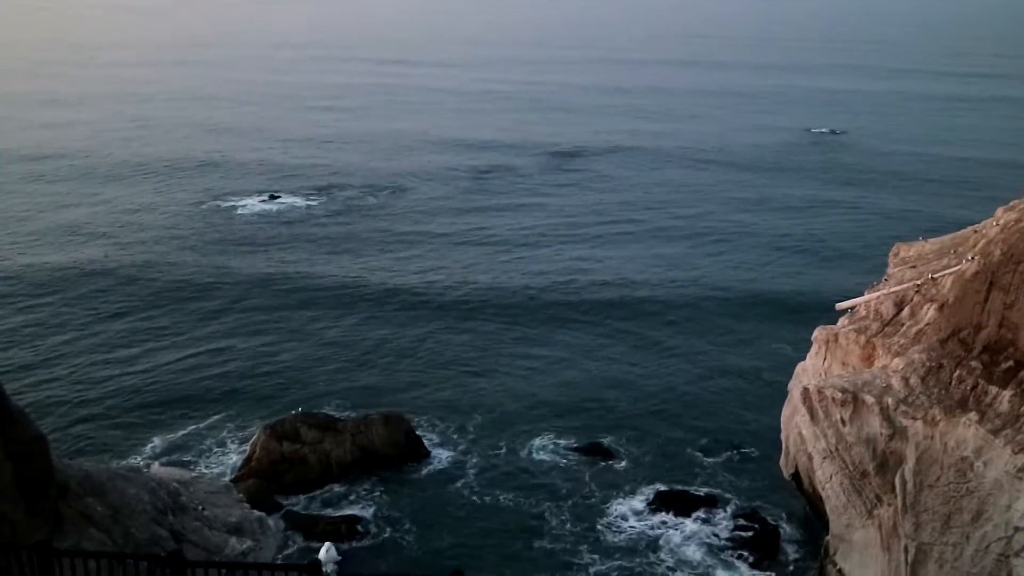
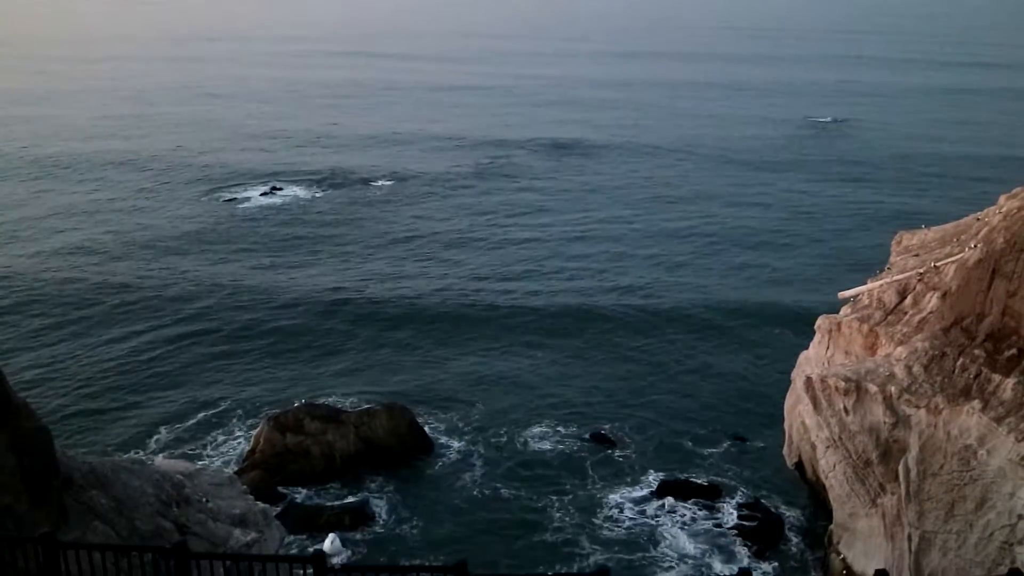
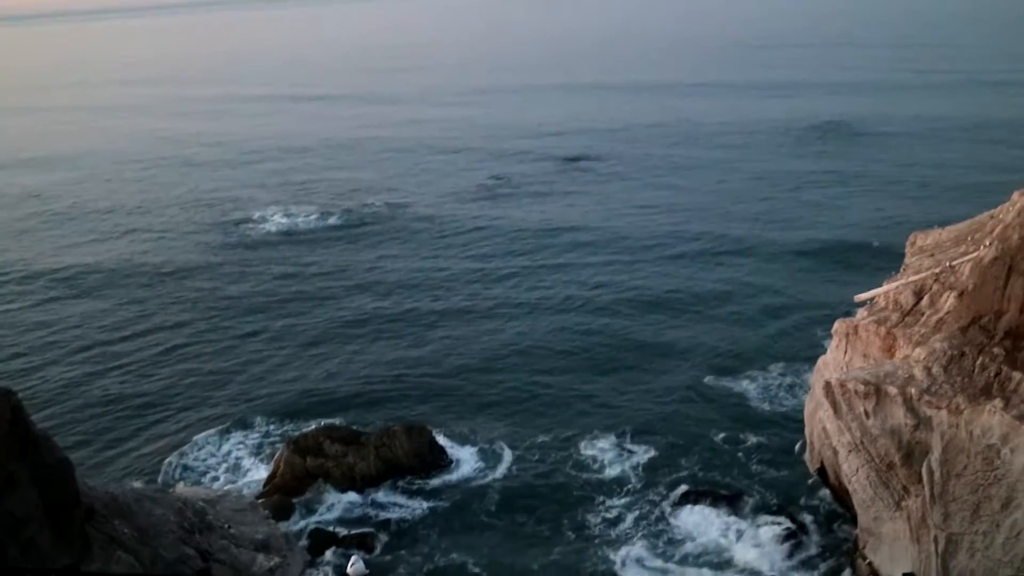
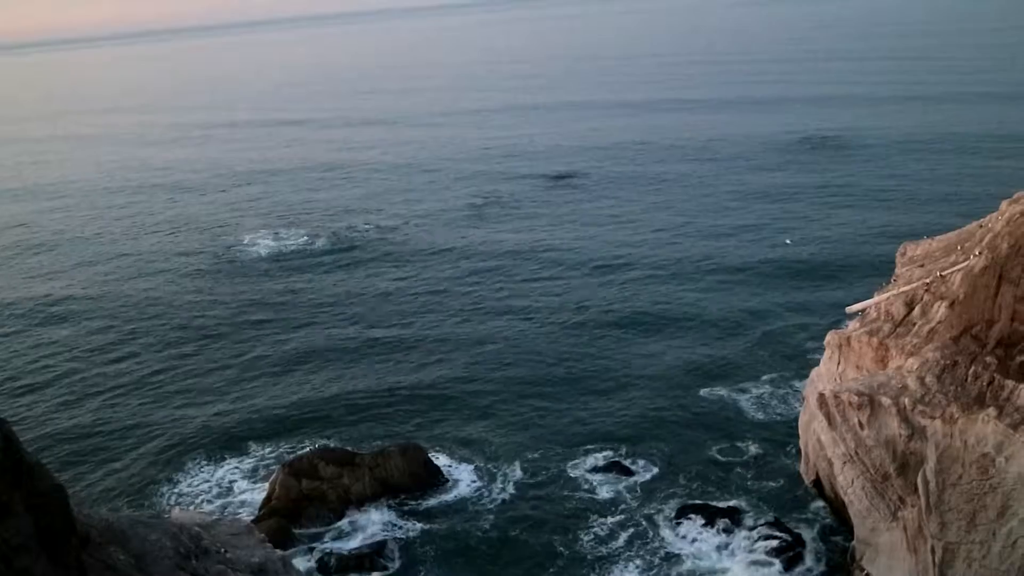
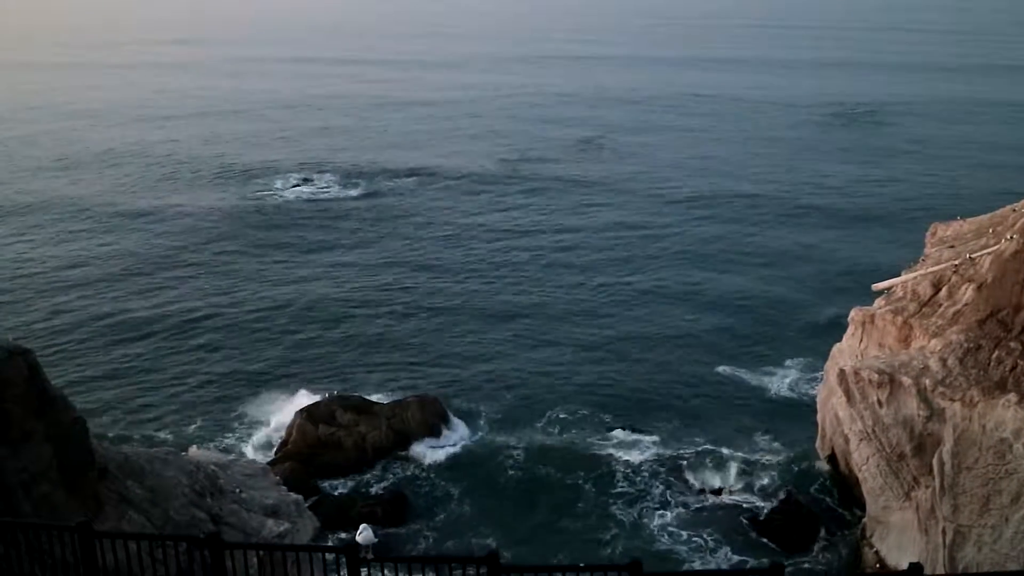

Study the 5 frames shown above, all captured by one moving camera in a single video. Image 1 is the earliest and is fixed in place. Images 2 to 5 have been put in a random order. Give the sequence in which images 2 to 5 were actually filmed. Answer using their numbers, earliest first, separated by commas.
2, 5, 3, 4
